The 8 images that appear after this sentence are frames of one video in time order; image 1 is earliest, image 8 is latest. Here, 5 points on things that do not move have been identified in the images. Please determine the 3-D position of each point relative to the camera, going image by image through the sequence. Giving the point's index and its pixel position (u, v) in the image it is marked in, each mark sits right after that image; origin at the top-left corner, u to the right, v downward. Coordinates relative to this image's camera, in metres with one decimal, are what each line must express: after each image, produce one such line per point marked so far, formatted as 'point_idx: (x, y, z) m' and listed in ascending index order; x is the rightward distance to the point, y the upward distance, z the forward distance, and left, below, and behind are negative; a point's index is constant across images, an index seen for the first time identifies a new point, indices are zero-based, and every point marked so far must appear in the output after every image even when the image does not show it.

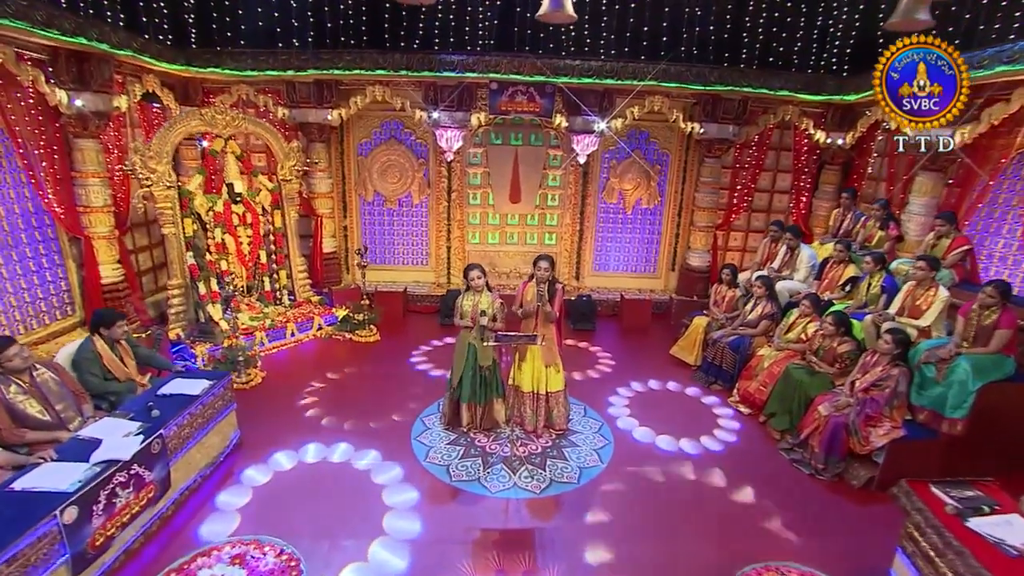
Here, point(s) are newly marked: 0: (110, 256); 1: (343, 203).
0: (-4.4, +0.3, +7.6) m
1: (-2.3, +1.1, +9.2) m
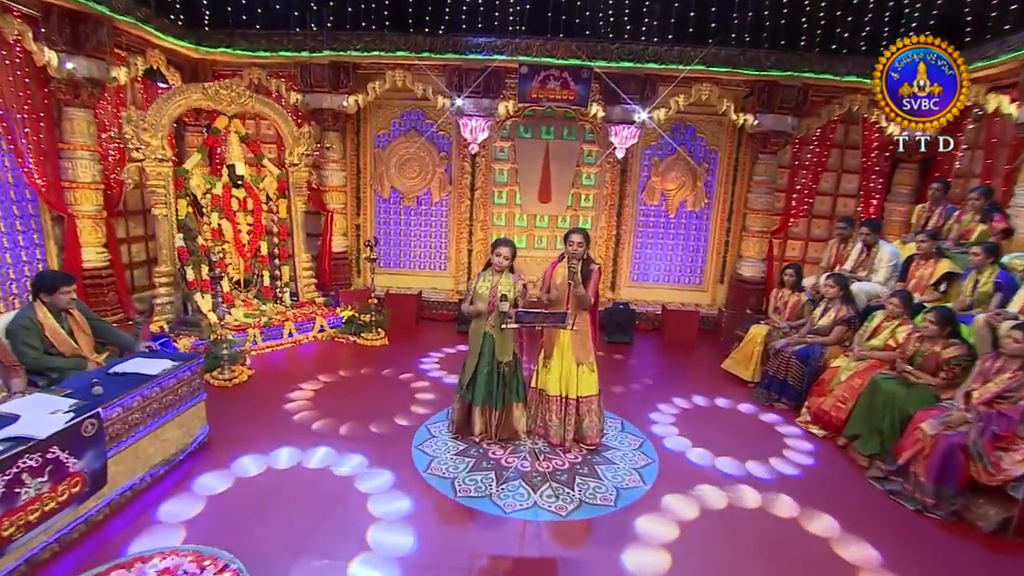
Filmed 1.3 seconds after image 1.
0: (-4.1, +0.5, +6.9) m
1: (-1.9, +1.1, +8.4) m
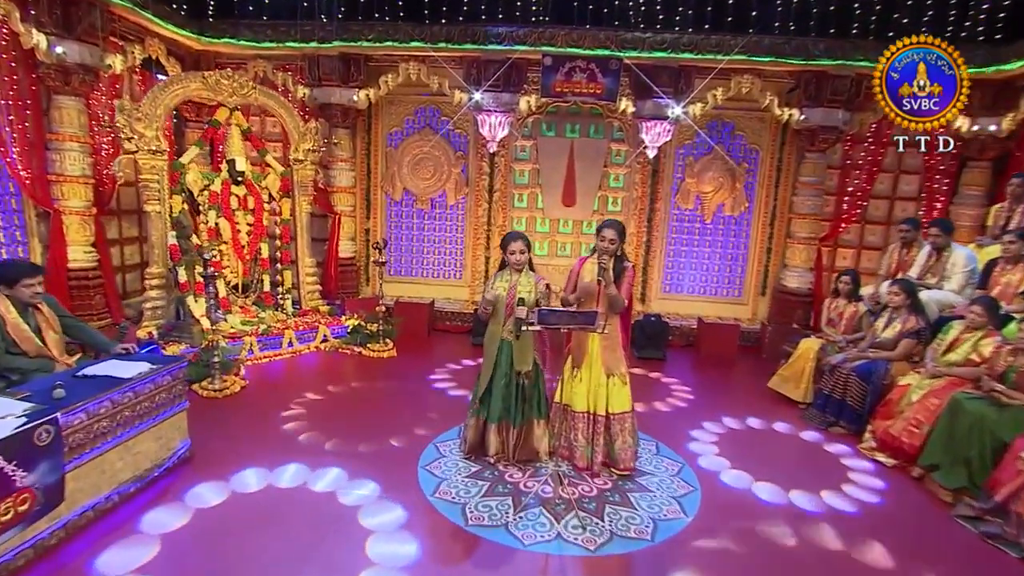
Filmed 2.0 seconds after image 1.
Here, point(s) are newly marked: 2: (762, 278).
0: (-3.9, +0.5, +6.4) m
1: (-1.7, +1.0, +7.8) m
2: (+2.7, +0.1, +7.4) m
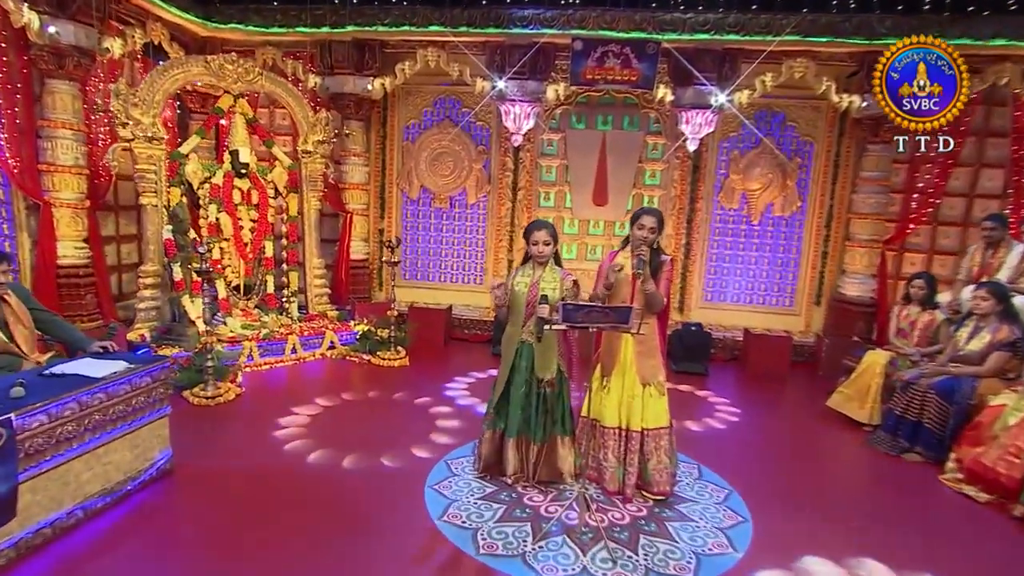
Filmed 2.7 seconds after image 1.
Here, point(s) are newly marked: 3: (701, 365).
0: (-3.7, +0.5, +5.9) m
1: (-1.4, +0.9, +7.3) m
2: (+2.9, 0.0, +6.7) m
3: (+1.8, -0.7, +6.6) m
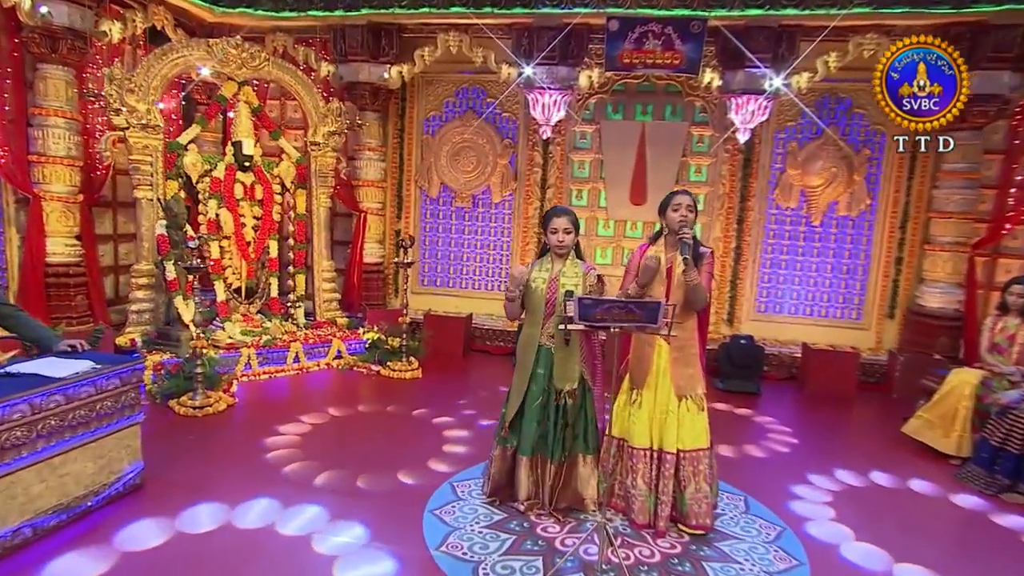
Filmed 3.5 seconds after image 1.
0: (-3.5, +0.5, +5.5) m
1: (-1.1, +0.9, +6.7) m
2: (+3.1, -0.1, +5.8) m
3: (+2.0, -0.8, +5.8) m
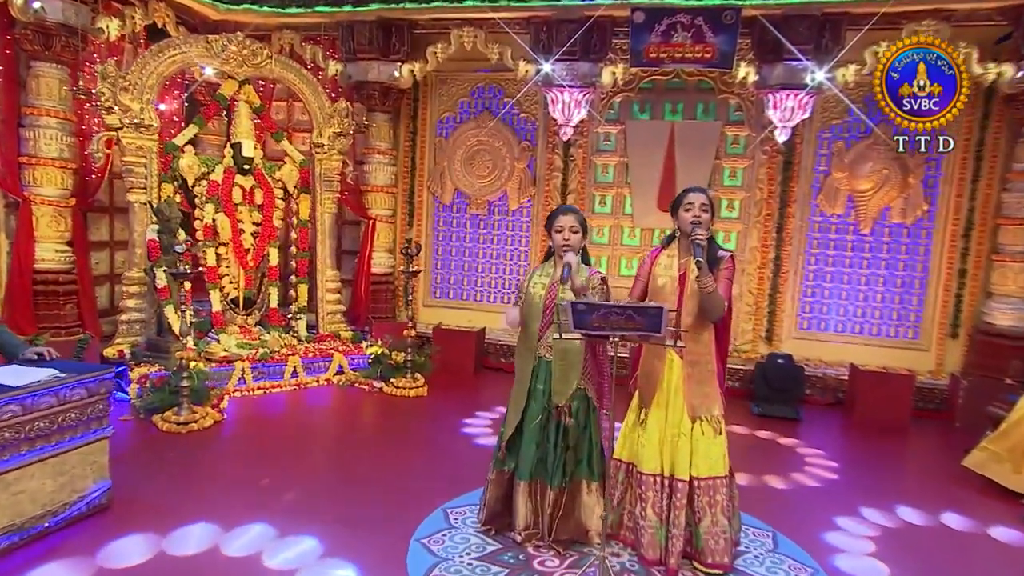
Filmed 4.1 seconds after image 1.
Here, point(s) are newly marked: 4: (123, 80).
0: (-3.4, +0.4, +5.2) m
1: (-0.9, +0.8, +6.4) m
2: (+3.2, -0.2, +5.2) m
3: (+2.1, -0.9, +5.3) m
4: (-2.8, +1.5, +5.0) m
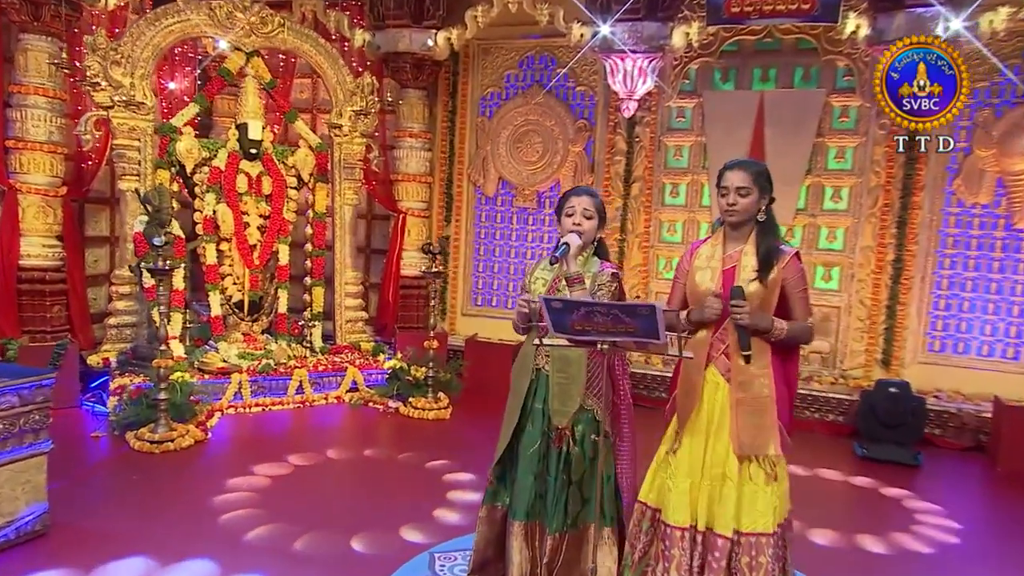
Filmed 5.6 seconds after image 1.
0: (-3.1, +0.4, +4.6) m
1: (-0.5, +0.7, +5.5) m
2: (+3.5, -0.3, +3.9) m
3: (+2.4, -1.0, +4.1) m
4: (-2.5, +1.5, +4.3) m
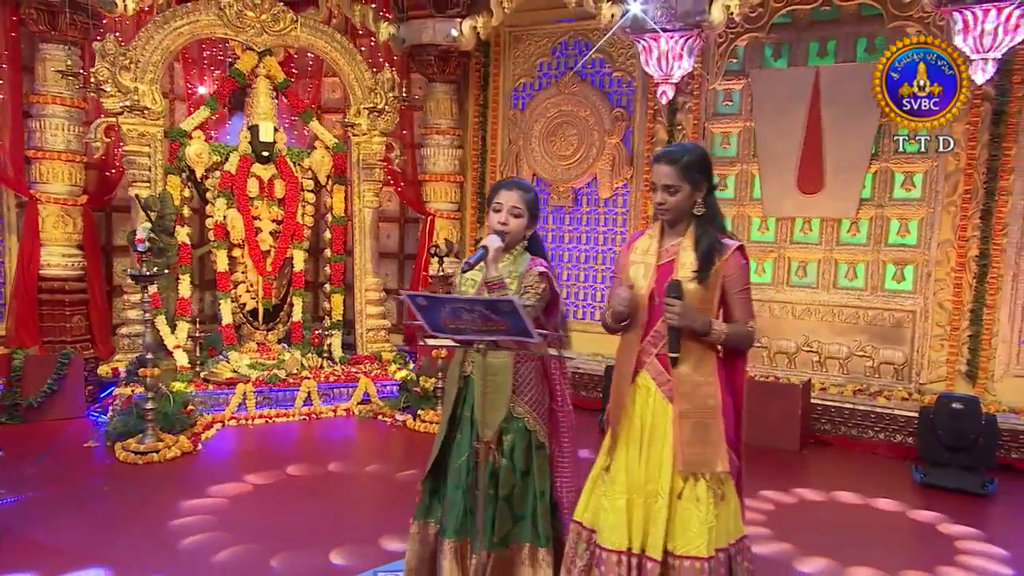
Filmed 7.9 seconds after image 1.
0: (-2.9, +0.3, +4.6) m
1: (-0.3, +0.7, +5.2) m
2: (+3.5, -0.2, +3.1) m
3: (+2.4, -1.0, +3.4) m
4: (-2.4, +1.4, +4.2) m
